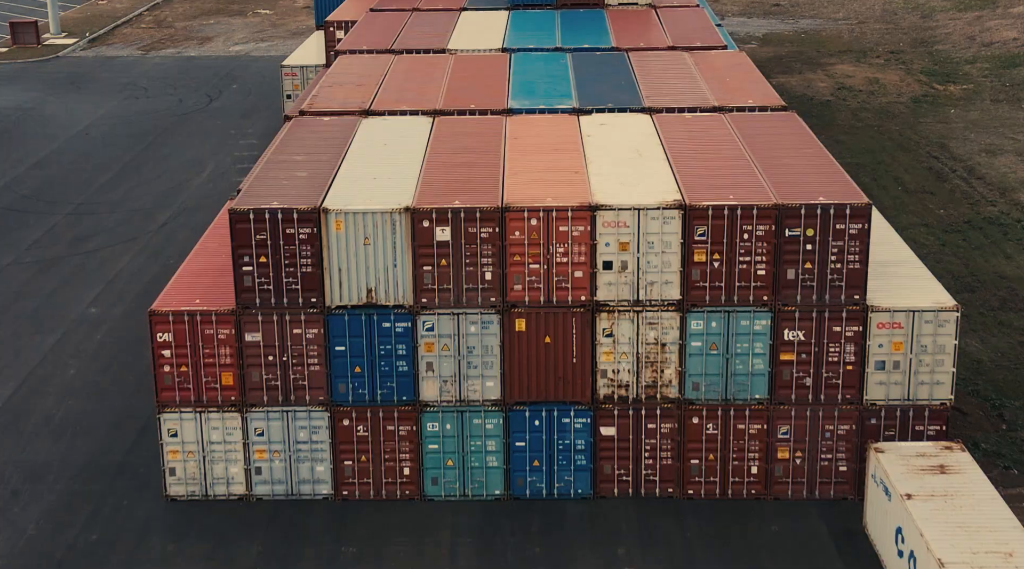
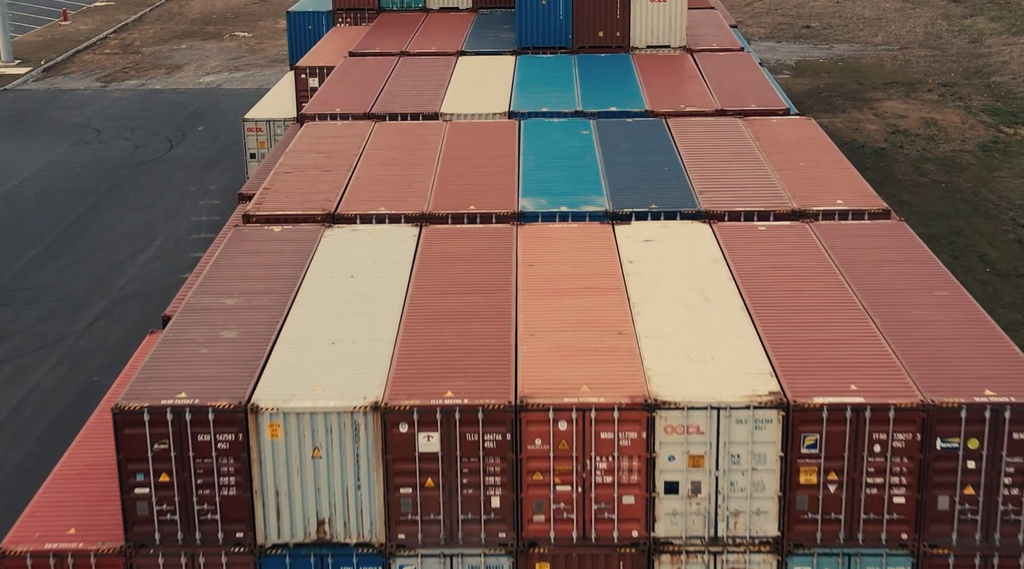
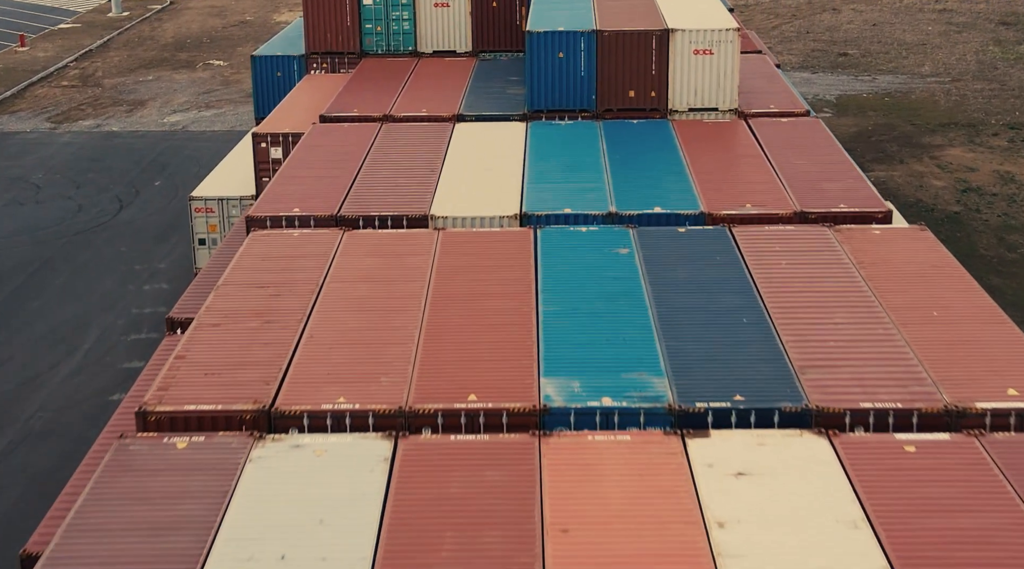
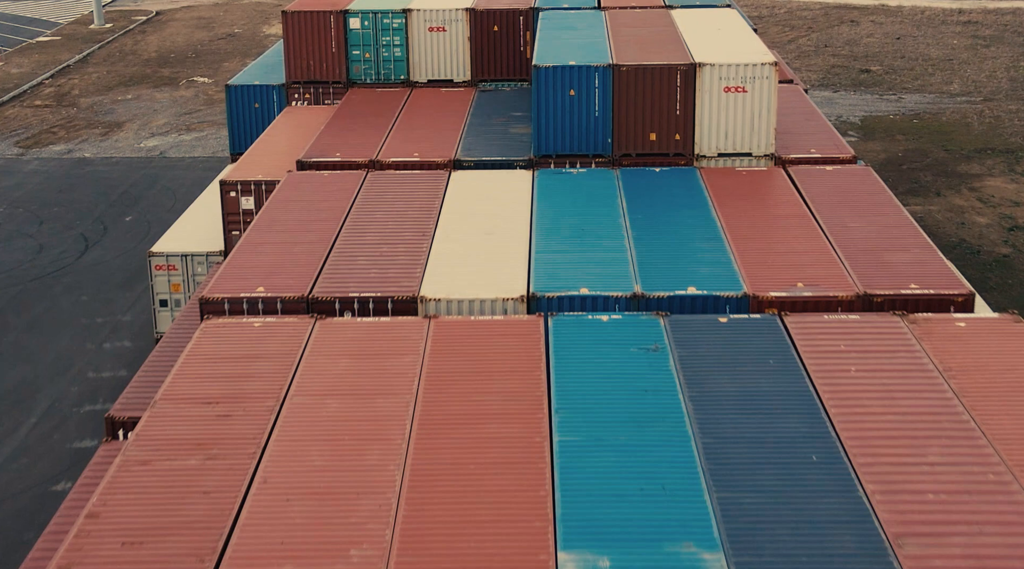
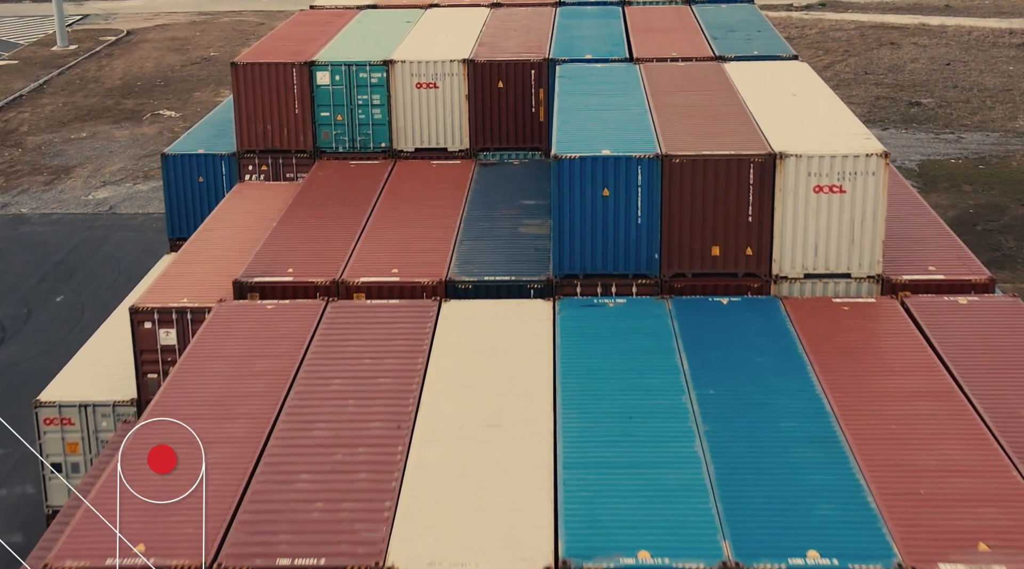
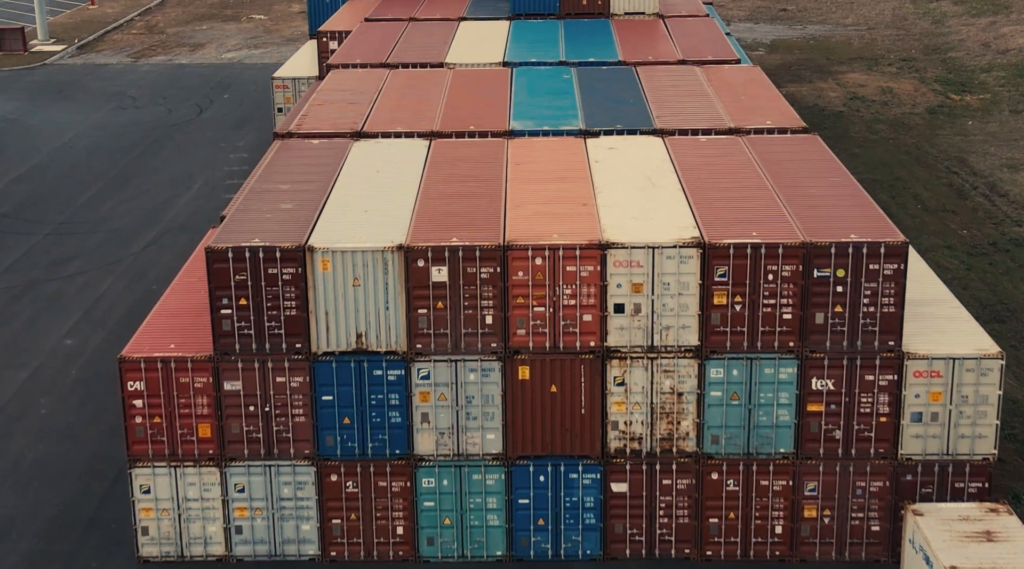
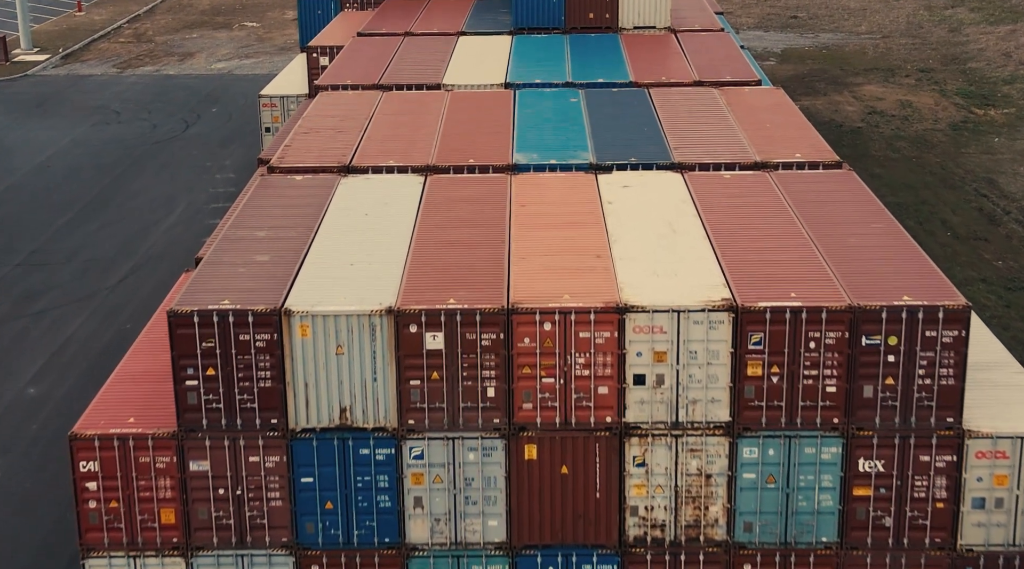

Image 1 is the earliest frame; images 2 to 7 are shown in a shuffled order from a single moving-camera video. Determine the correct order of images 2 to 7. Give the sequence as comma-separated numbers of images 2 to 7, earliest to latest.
6, 7, 2, 3, 4, 5
